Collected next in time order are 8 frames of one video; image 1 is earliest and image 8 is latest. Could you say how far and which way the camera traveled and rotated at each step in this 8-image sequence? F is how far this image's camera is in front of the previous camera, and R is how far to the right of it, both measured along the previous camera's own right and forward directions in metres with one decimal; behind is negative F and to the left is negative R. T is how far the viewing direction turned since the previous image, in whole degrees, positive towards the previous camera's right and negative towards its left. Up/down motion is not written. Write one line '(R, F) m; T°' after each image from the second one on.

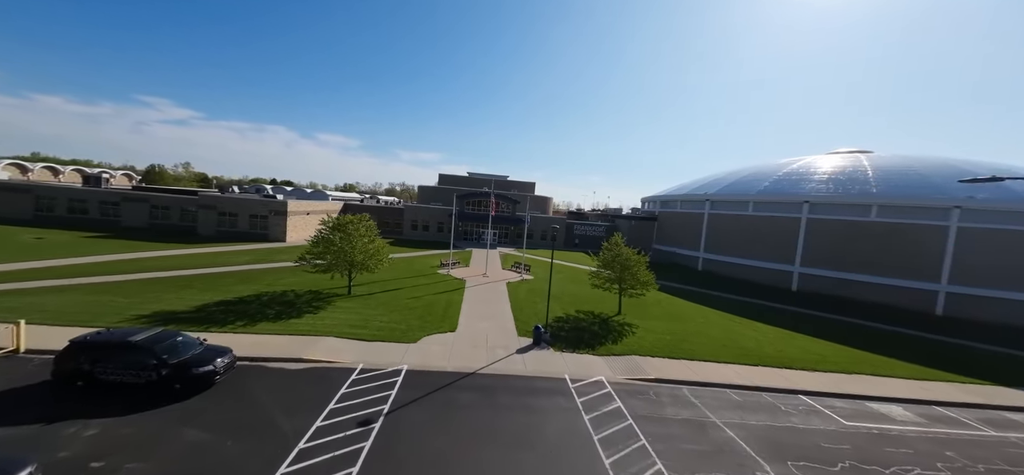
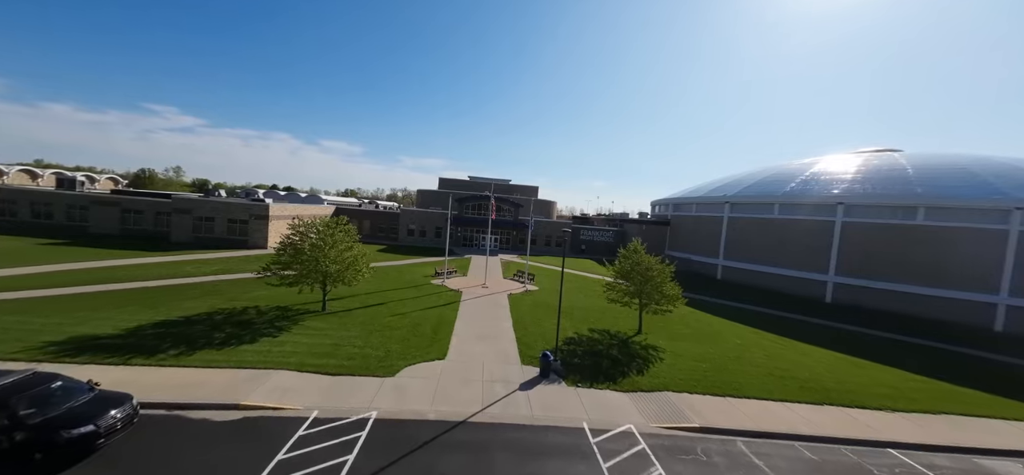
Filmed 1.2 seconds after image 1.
(0.0, +2.8) m; -1°
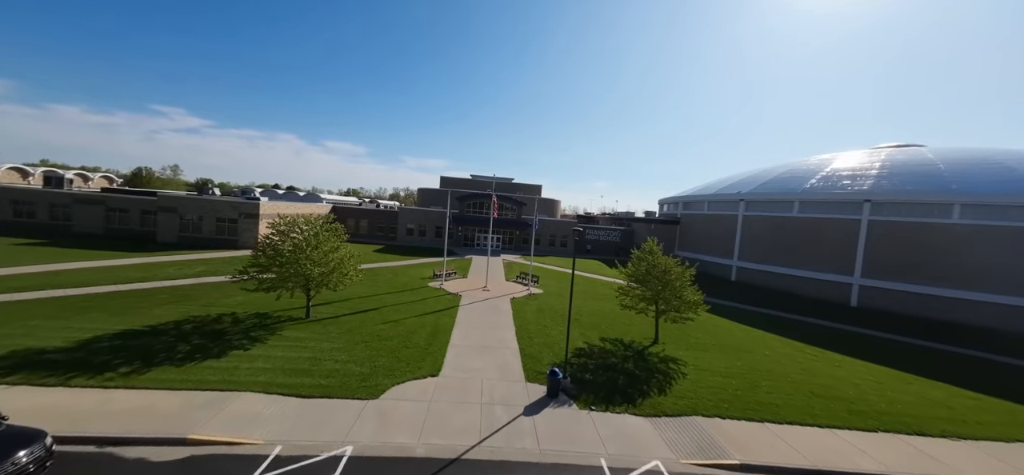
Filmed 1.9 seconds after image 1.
(0.0, +1.6) m; -1°
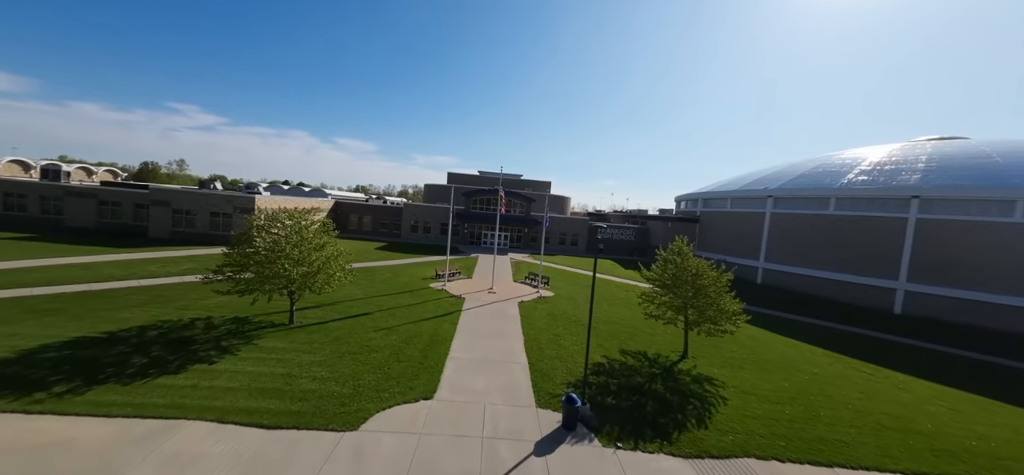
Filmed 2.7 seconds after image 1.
(-0.1, +1.8) m; -1°
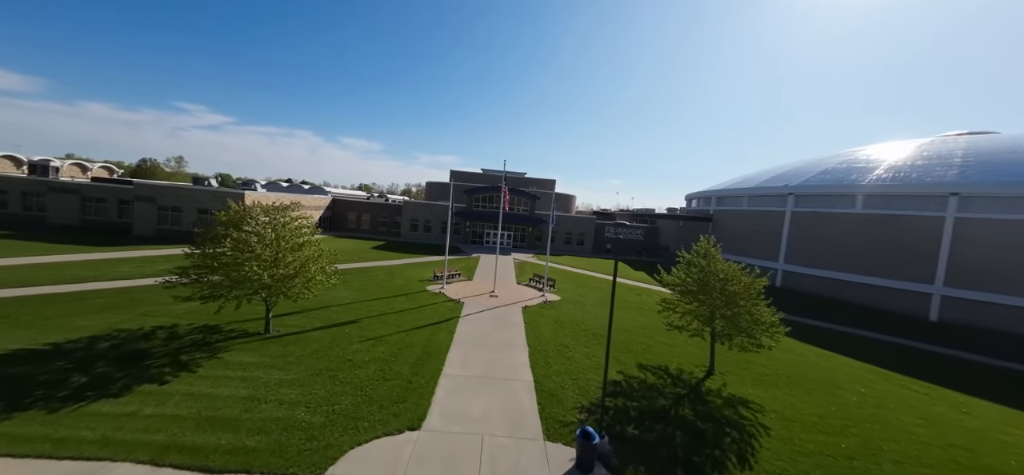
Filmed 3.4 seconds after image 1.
(0.0, +1.5) m; -1°
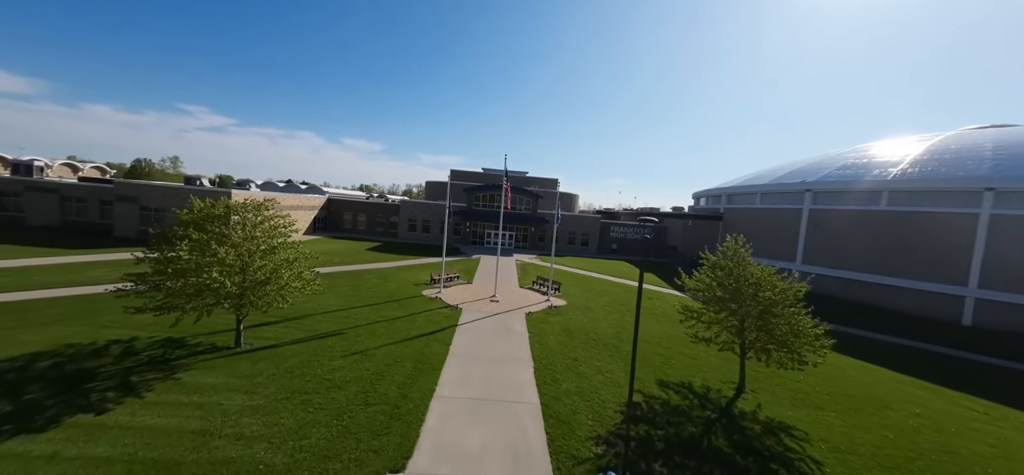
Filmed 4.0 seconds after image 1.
(0.0, +1.4) m; 0°
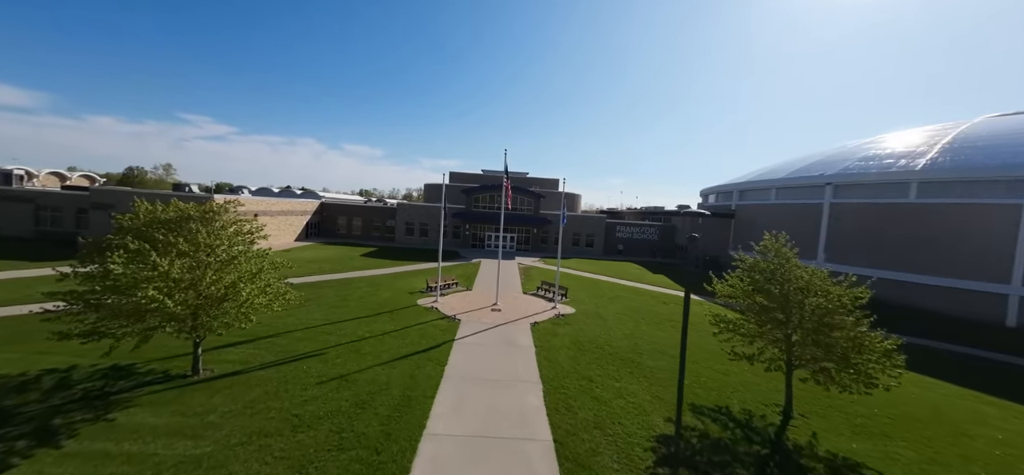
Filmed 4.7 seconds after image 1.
(0.0, +1.5) m; 0°
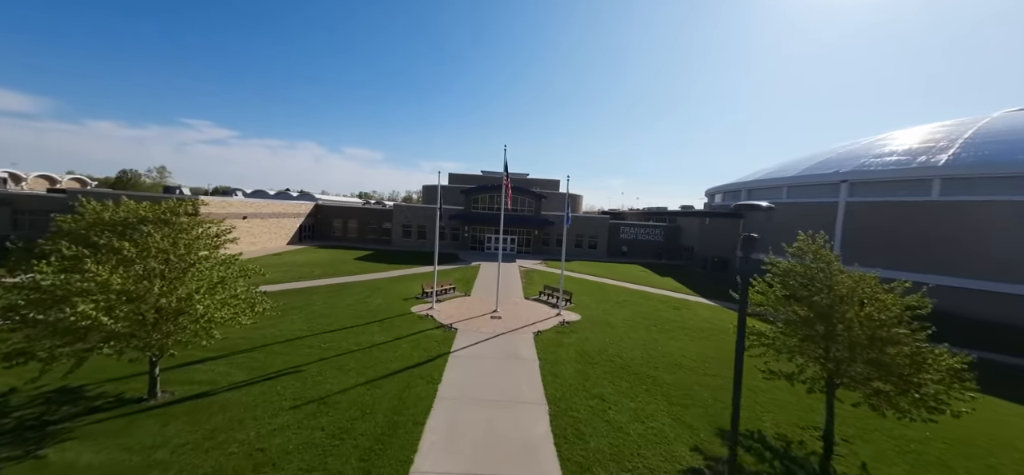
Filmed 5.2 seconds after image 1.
(0.0, +1.1) m; 0°
